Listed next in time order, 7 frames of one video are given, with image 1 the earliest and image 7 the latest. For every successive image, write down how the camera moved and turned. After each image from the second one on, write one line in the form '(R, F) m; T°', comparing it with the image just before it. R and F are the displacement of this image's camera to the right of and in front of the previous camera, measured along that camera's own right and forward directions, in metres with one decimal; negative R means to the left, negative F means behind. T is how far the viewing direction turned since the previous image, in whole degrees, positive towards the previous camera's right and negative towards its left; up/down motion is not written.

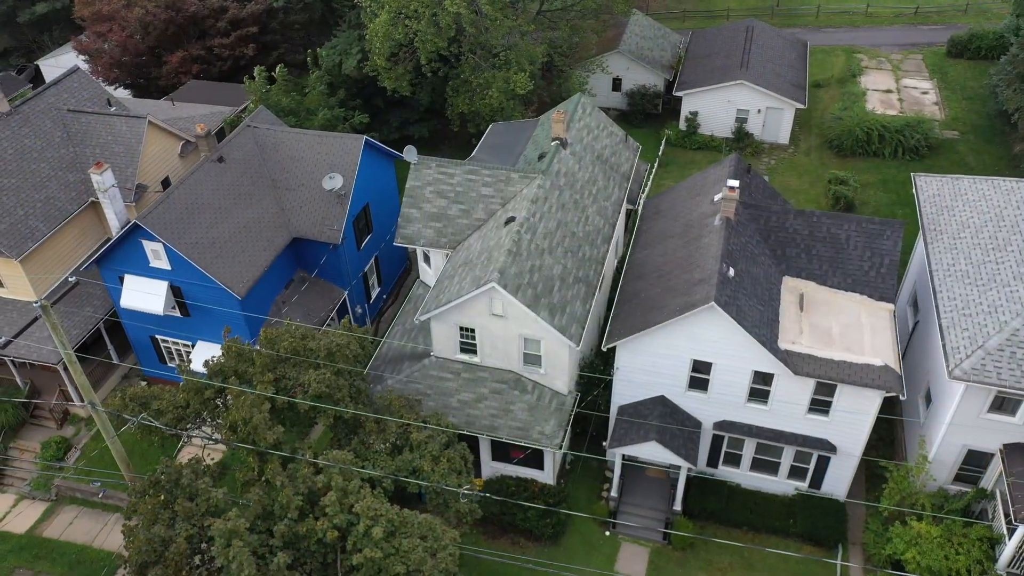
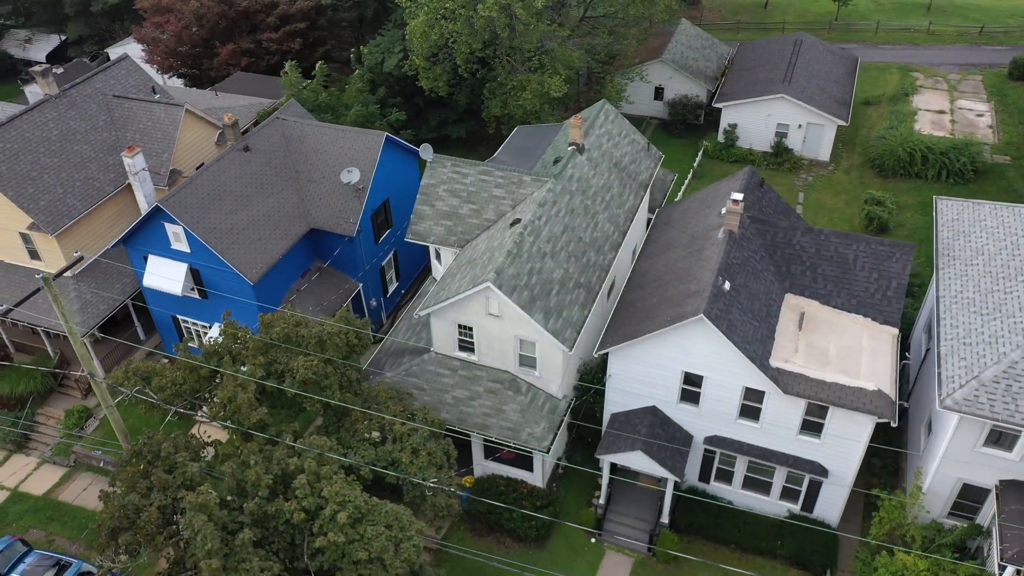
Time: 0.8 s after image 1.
(+1.6, -0.1) m; -4°
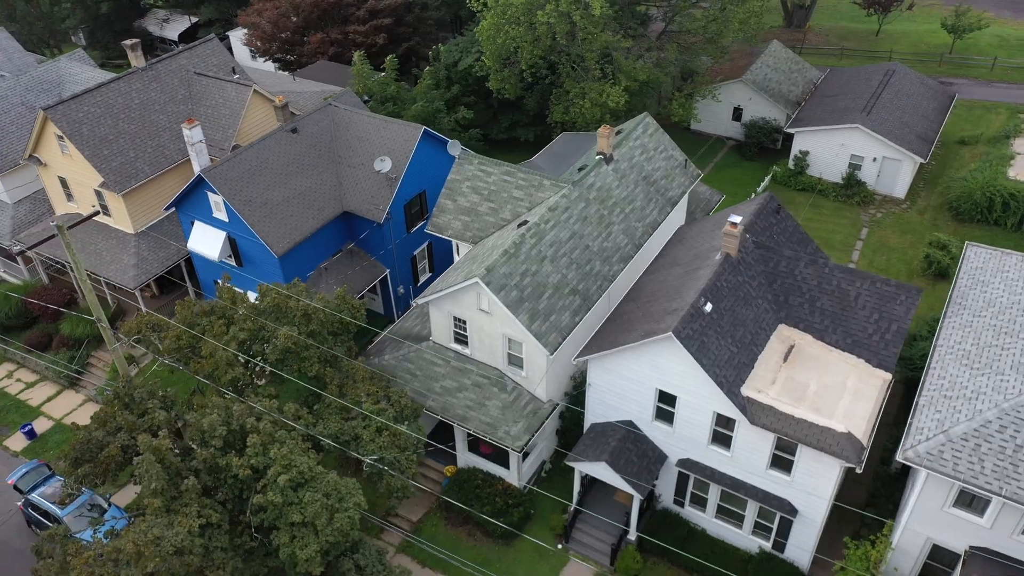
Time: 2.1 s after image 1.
(+3.3, -0.1) m; -8°
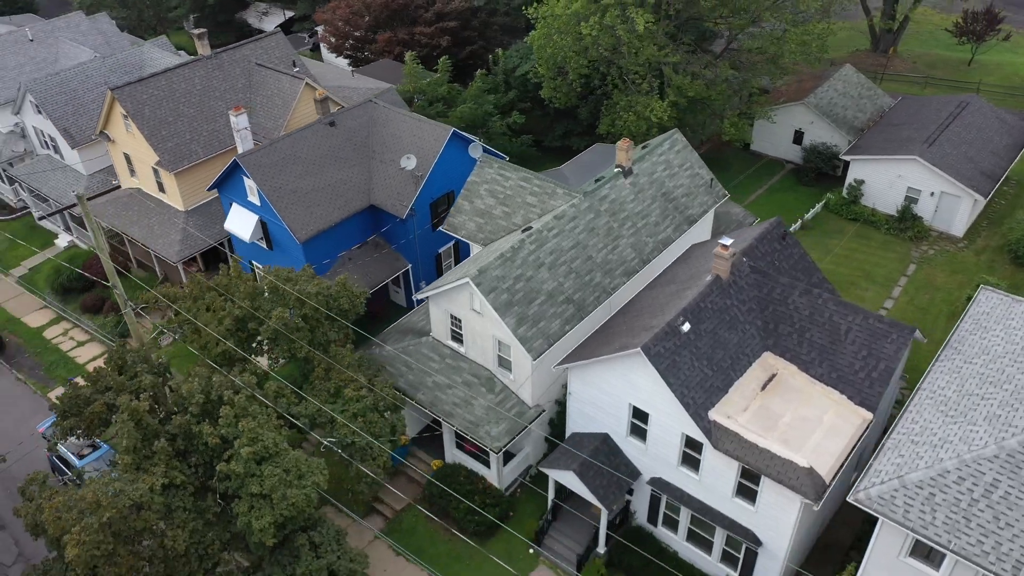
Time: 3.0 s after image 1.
(+2.7, -0.2) m; -7°
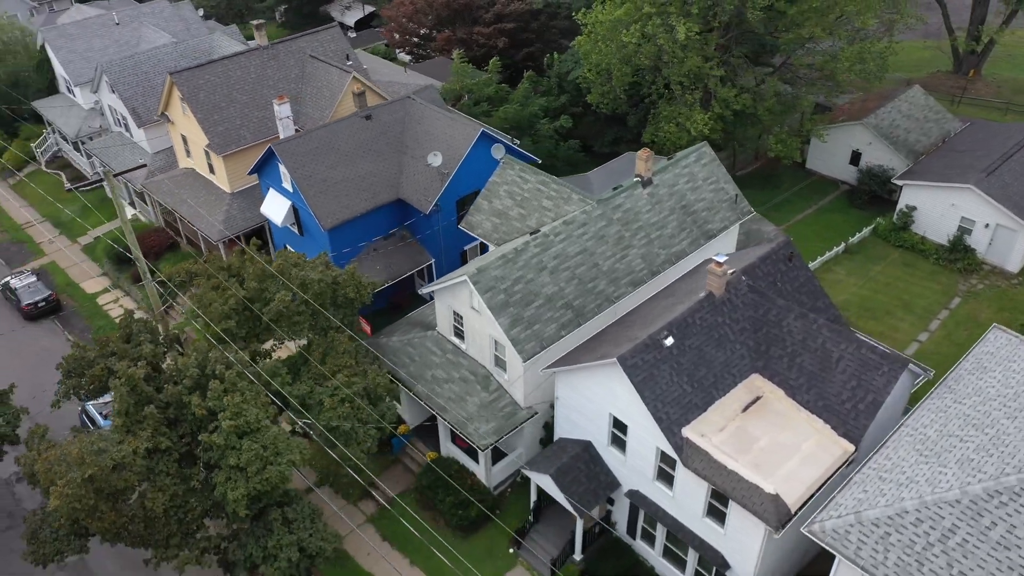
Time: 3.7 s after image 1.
(+2.2, -0.1) m; -6°
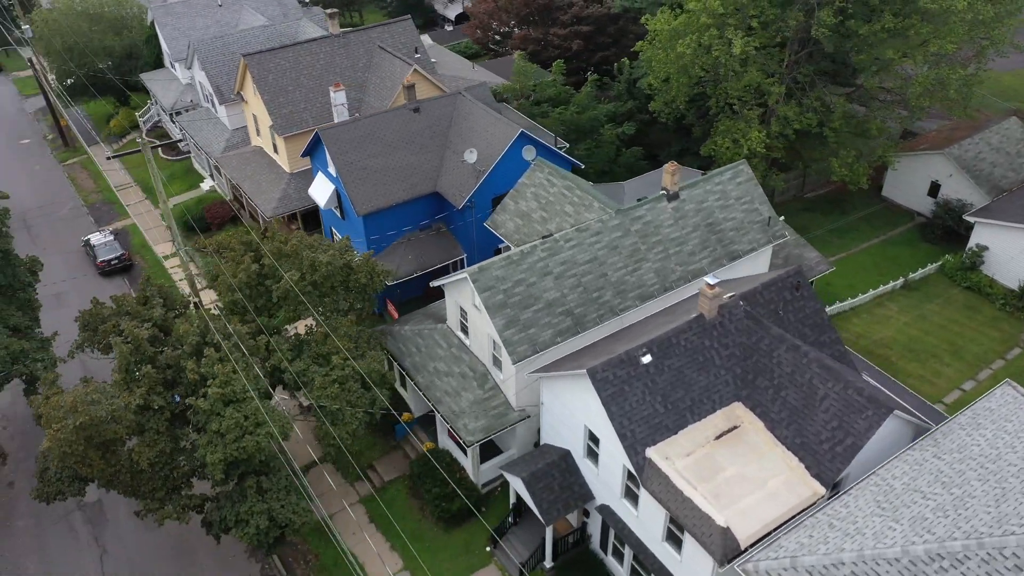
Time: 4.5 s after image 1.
(+2.8, +0.1) m; -7°
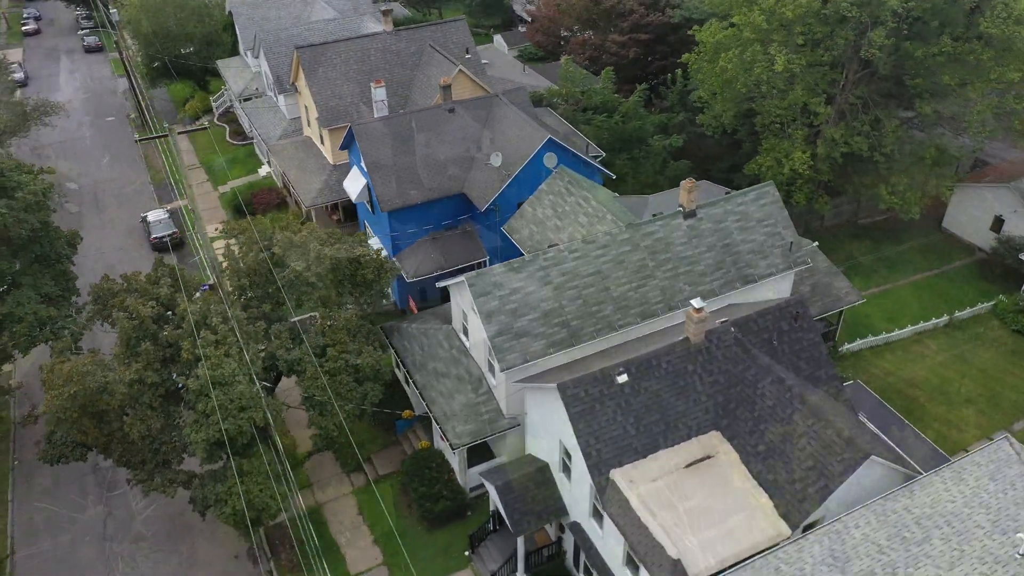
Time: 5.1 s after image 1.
(+2.3, +0.2) m; -6°
